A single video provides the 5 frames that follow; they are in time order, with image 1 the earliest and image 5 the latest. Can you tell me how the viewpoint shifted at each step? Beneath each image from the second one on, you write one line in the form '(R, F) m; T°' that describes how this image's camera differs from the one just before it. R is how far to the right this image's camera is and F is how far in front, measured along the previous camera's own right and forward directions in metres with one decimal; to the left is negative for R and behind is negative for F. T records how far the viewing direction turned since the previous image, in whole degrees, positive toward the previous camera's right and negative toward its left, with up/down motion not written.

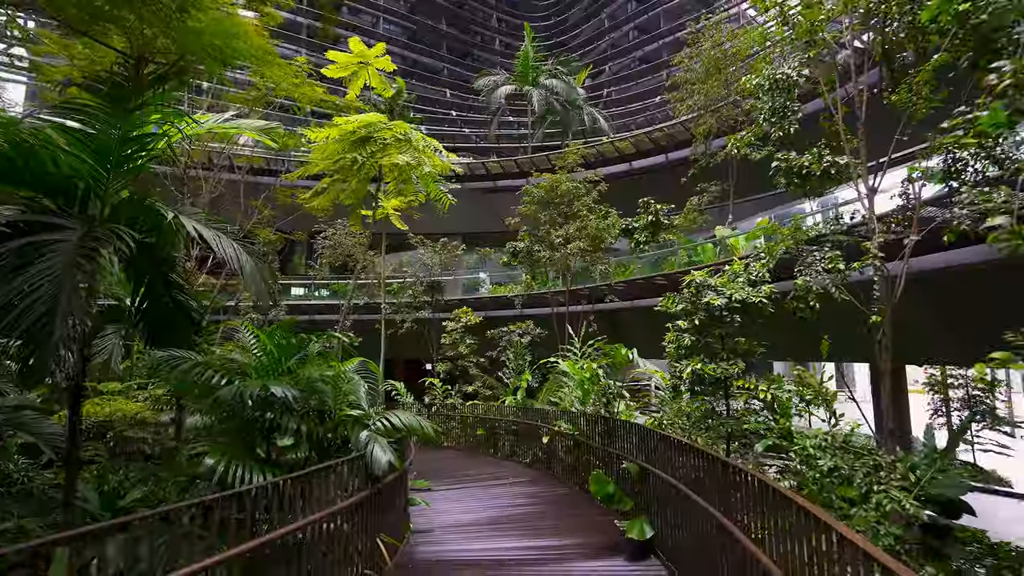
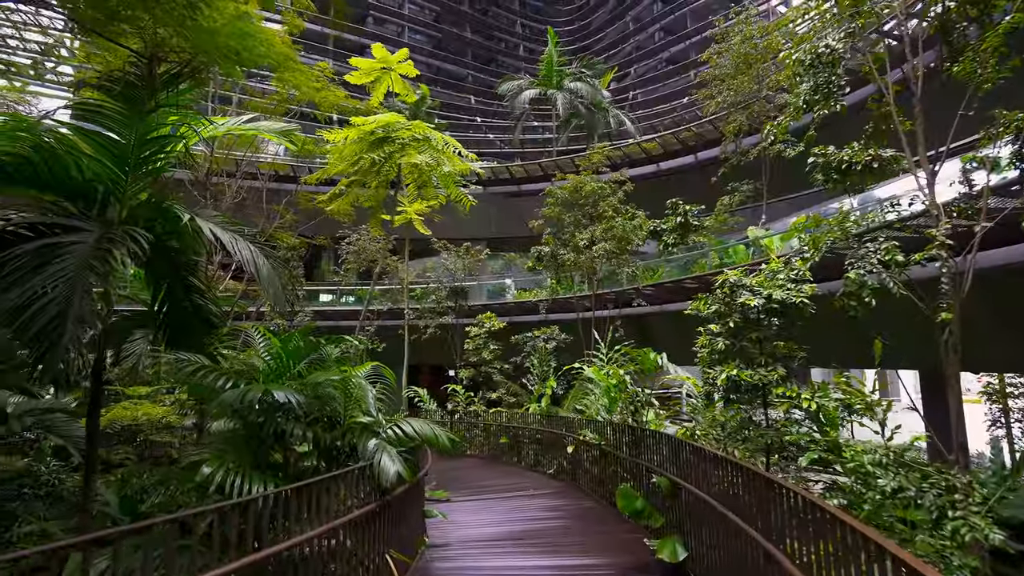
(0.0, +0.2) m; -3°
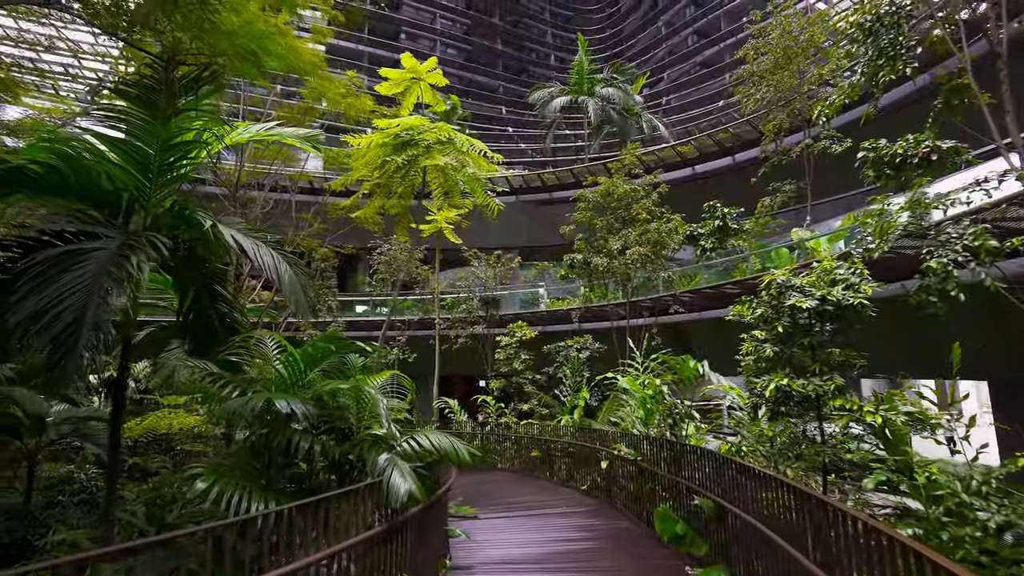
(+0.1, +0.3) m; -4°
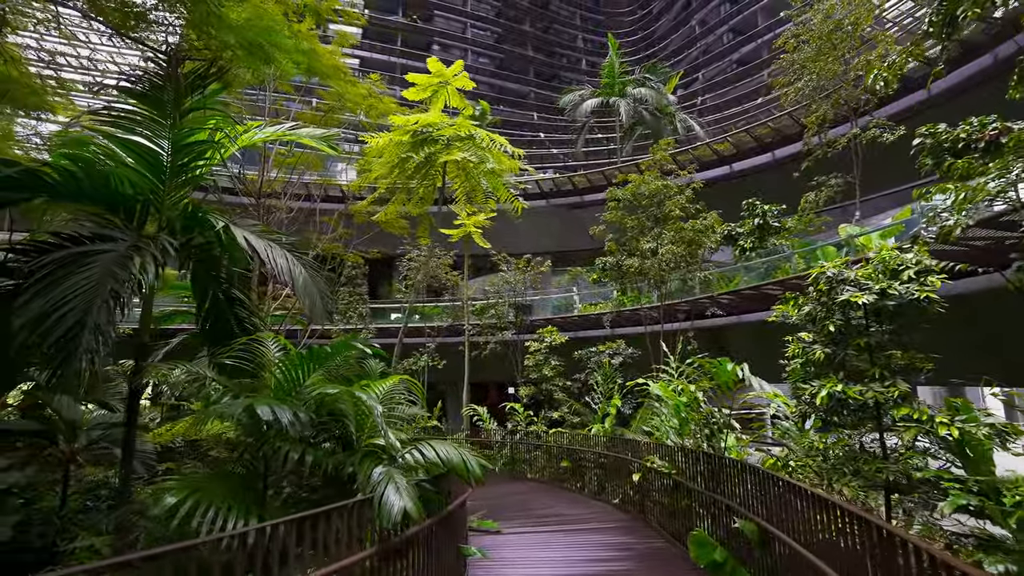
(+0.1, +0.3) m; -4°
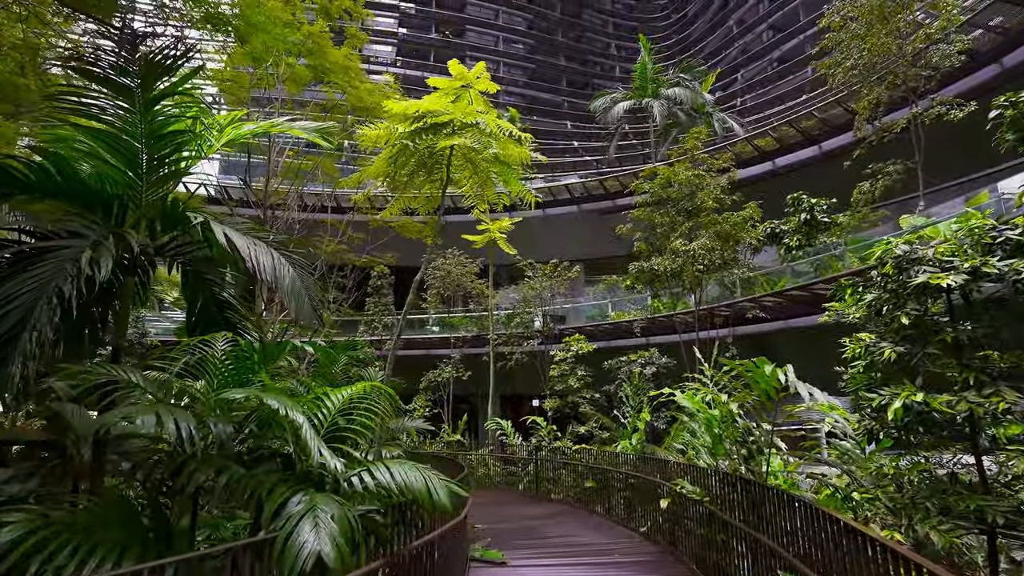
(+0.3, +0.6) m; -4°
